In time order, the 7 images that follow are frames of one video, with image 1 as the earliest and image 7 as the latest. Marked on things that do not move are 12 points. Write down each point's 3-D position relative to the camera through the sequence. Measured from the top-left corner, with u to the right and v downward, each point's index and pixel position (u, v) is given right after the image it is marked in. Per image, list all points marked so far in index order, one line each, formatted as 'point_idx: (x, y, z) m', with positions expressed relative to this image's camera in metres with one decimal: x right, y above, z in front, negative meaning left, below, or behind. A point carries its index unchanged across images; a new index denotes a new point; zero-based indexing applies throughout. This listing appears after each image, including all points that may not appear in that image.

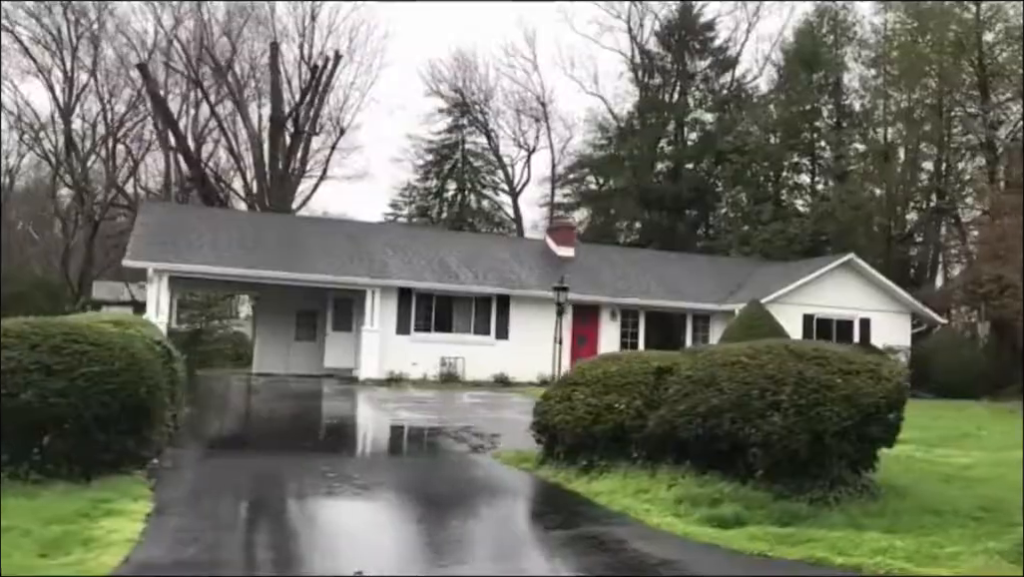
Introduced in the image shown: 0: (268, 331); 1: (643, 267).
0: (-3.3, -0.6, +13.8) m
1: (+1.9, +0.3, +14.7) m
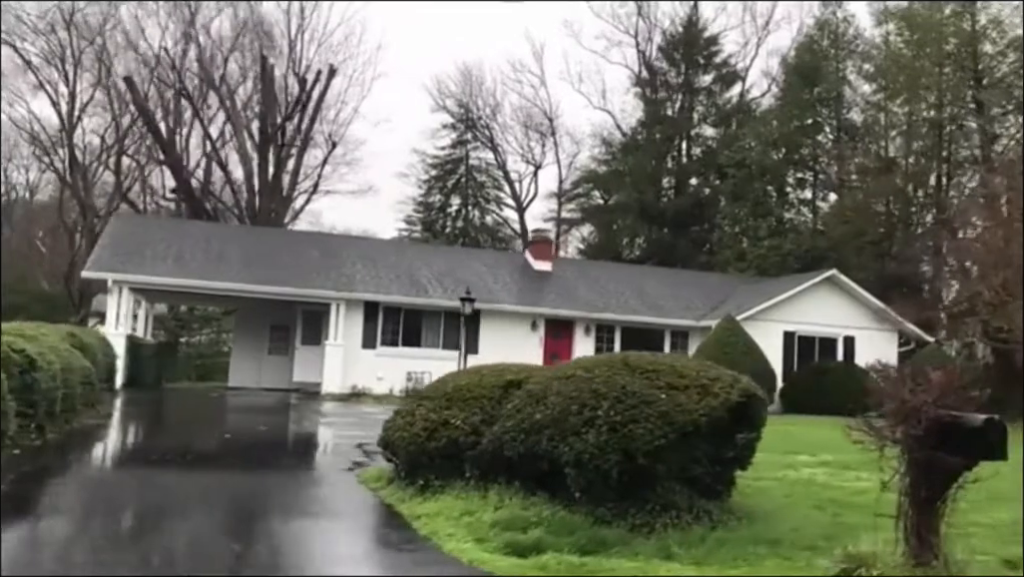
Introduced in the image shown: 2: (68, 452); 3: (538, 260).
0: (-3.6, -0.8, +13.7) m
1: (+1.6, +0.1, +14.4) m
2: (-2.5, -0.9, +5.8) m
3: (+0.4, +0.4, +14.3) m
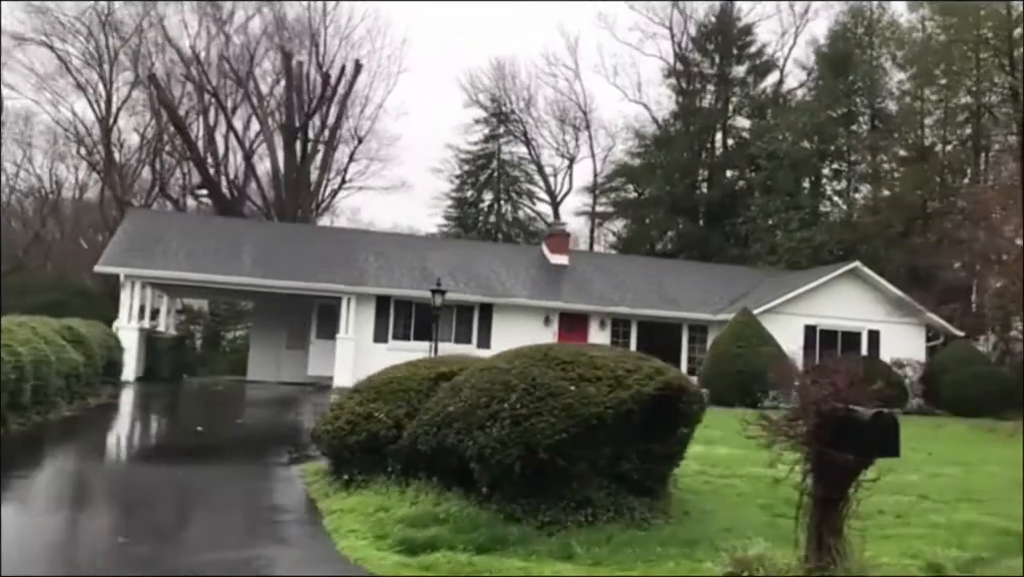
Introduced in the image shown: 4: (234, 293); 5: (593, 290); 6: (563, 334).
0: (-3.4, -0.7, +13.7) m
1: (+1.8, +0.2, +14.1) m
2: (-2.7, -0.9, +5.8) m
3: (+0.6, +0.5, +14.1) m
4: (-3.5, 0.0, +12.6) m
5: (+1.1, 0.0, +13.3) m
6: (+0.6, -0.6, +13.0) m
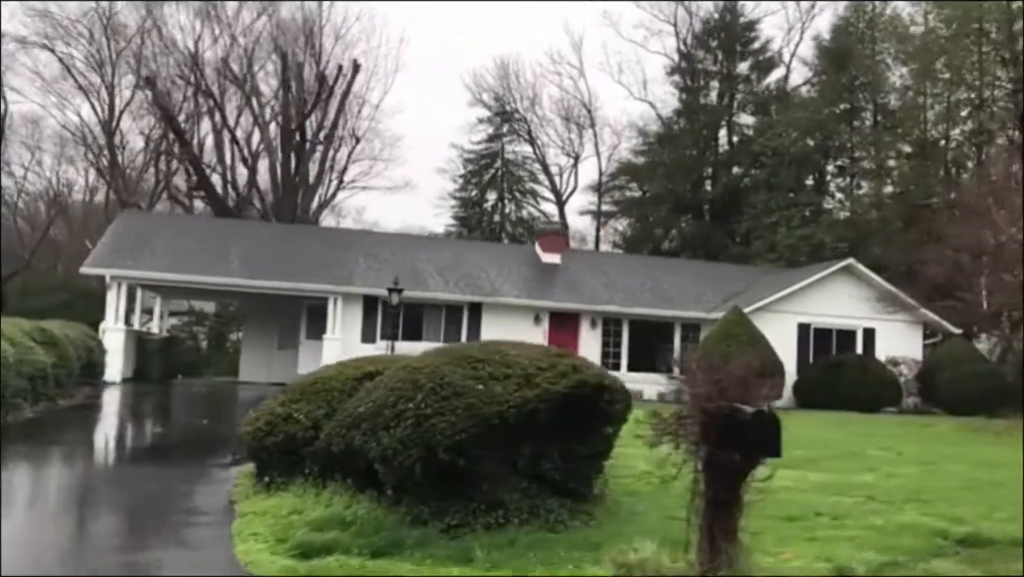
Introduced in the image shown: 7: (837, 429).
0: (-3.5, -0.7, +13.7) m
1: (+1.7, +0.2, +14.0) m
2: (-3.0, -0.9, +5.8) m
3: (+0.5, +0.5, +14.0) m
4: (-3.6, -0.1, +12.6) m
5: (+0.9, 0.0, +13.2) m
6: (+0.5, -0.6, +12.9) m
7: (+2.5, -1.1, +7.8) m
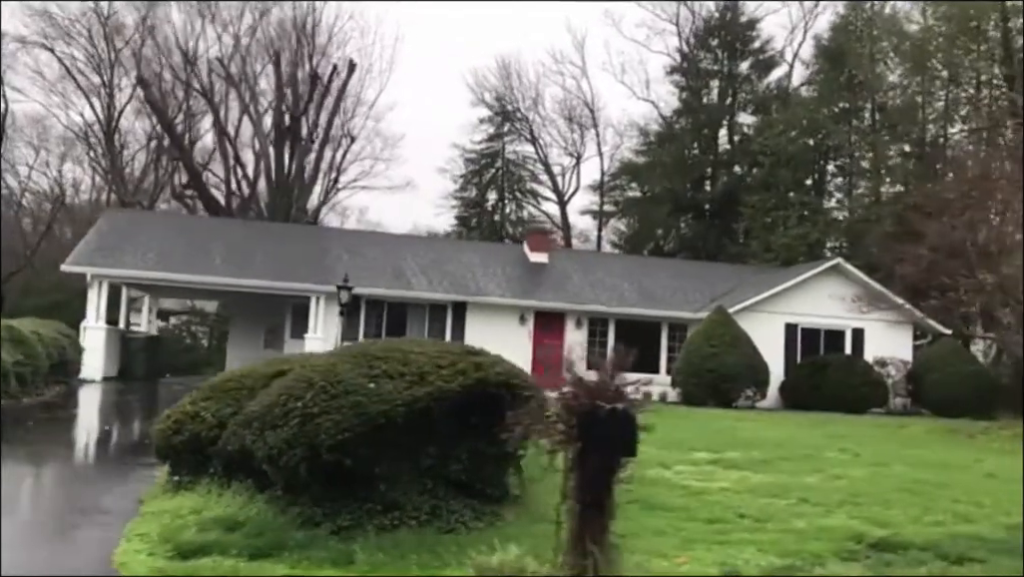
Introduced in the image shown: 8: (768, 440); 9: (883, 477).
0: (-3.7, -0.7, +13.7) m
1: (+1.5, +0.2, +13.9) m
2: (-3.3, -0.9, +5.7) m
3: (+0.3, +0.5, +13.9) m
4: (-3.8, 0.0, +12.6) m
5: (+0.7, 0.0, +13.1) m
6: (+0.3, -0.6, +12.8) m
7: (+2.2, -1.1, +7.7) m
8: (+1.6, -1.0, +6.6) m
9: (+1.8, -0.9, +5.0) m
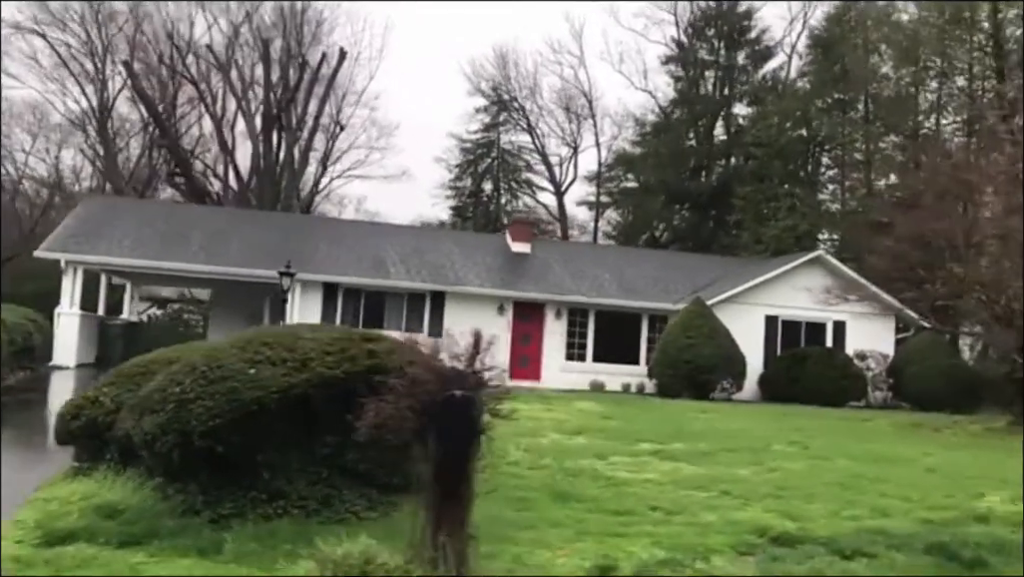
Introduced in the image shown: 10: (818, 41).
0: (-4.0, -0.5, +13.7) m
1: (+1.3, +0.3, +13.8) m
2: (-3.6, -0.8, +5.7) m
3: (+0.1, +0.6, +13.9) m
4: (-4.0, +0.1, +12.5) m
5: (+0.5, +0.1, +13.0) m
6: (+0.1, -0.4, +12.7) m
7: (+1.9, -1.0, +7.6) m
8: (+1.3, -0.9, +6.5) m
9: (+1.5, -0.9, +5.0) m
10: (+6.0, +4.9, +20.0) m
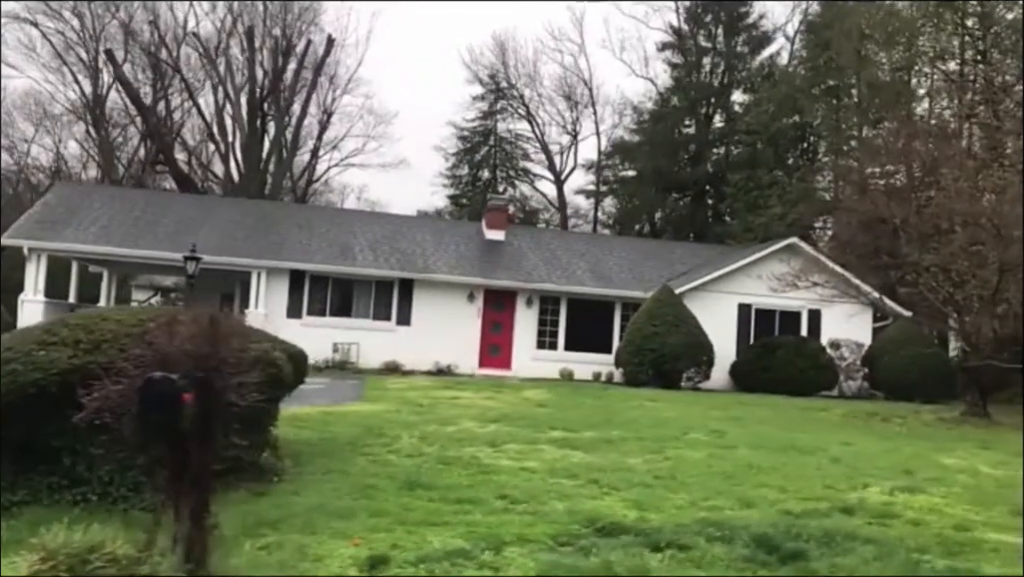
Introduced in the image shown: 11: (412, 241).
0: (-4.3, -0.4, +13.6) m
1: (+0.9, +0.5, +13.7) m
2: (-4.1, -0.7, +5.6) m
3: (-0.3, +0.8, +13.7) m
4: (-4.4, +0.3, +12.5) m
5: (+0.1, +0.3, +12.9) m
6: (-0.3, -0.3, +12.6) m
7: (+1.4, -0.9, +7.4) m
8: (+0.8, -0.8, +6.3) m
9: (+1.0, -0.8, +4.8) m
10: (+5.8, +5.1, +19.7) m
11: (-1.4, +0.6, +13.1) m
